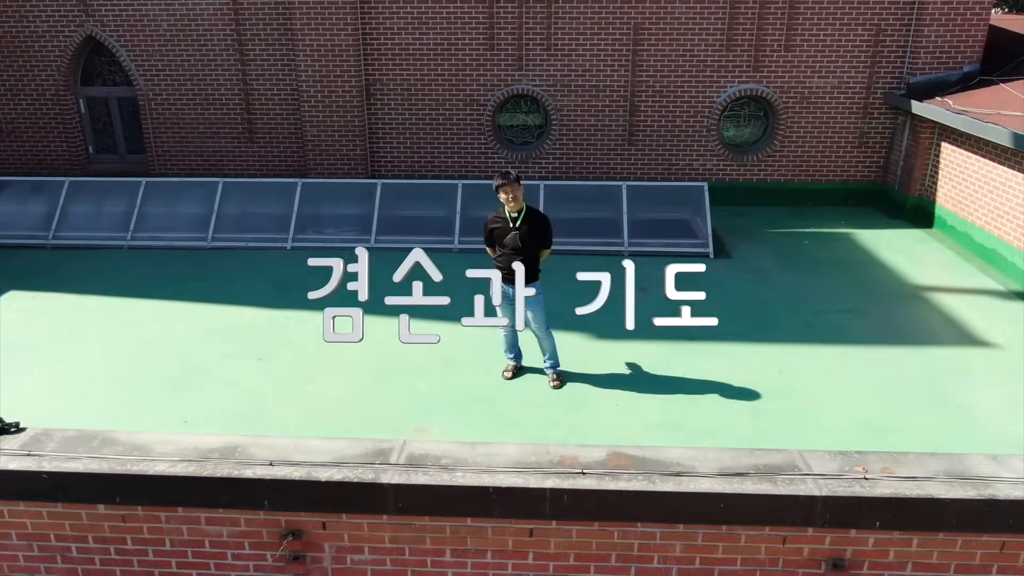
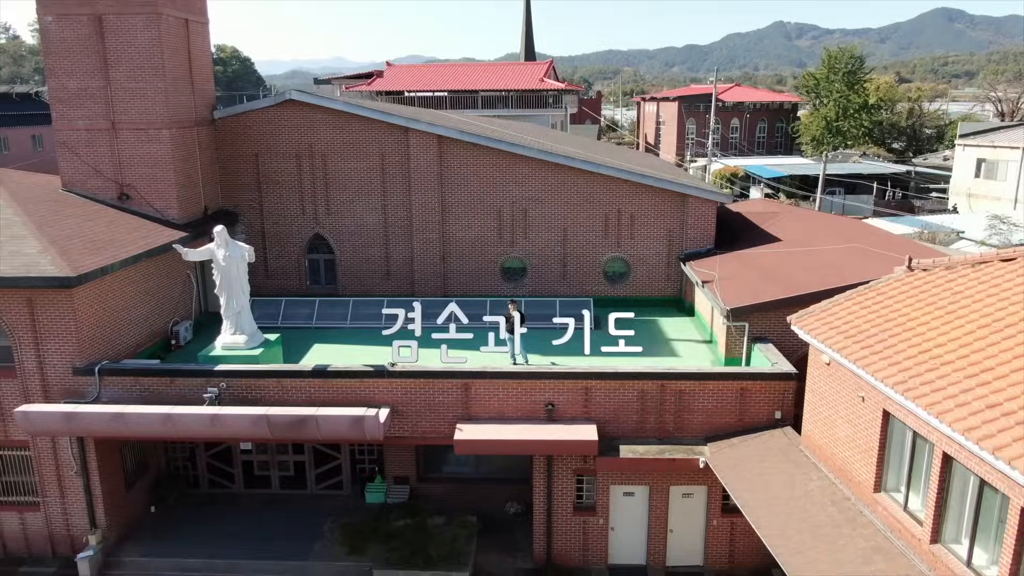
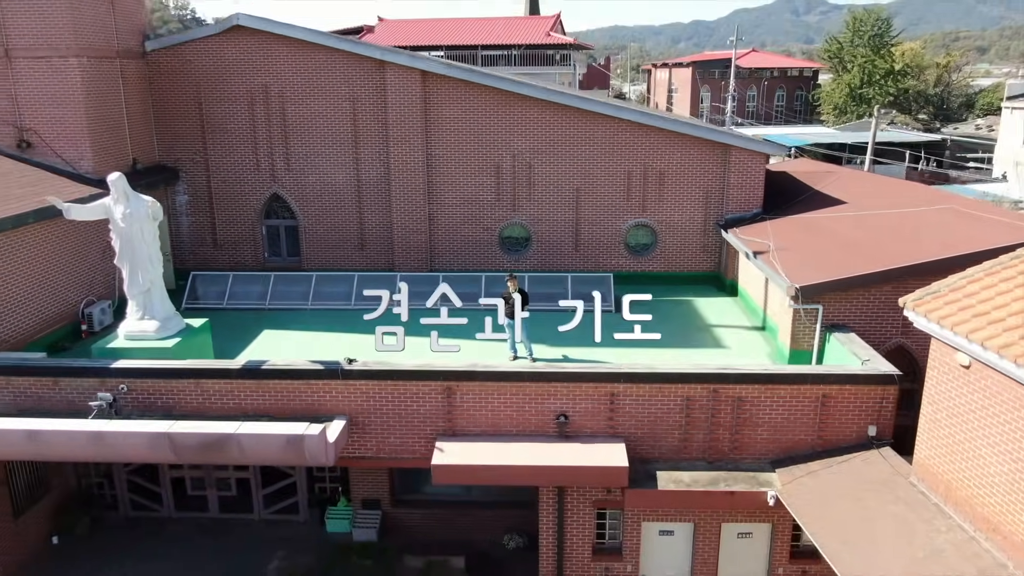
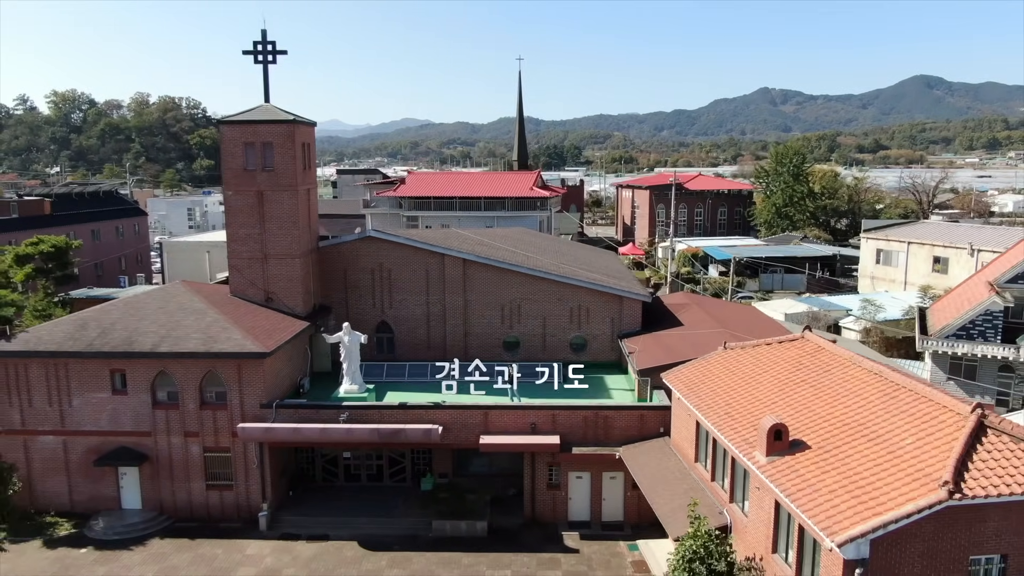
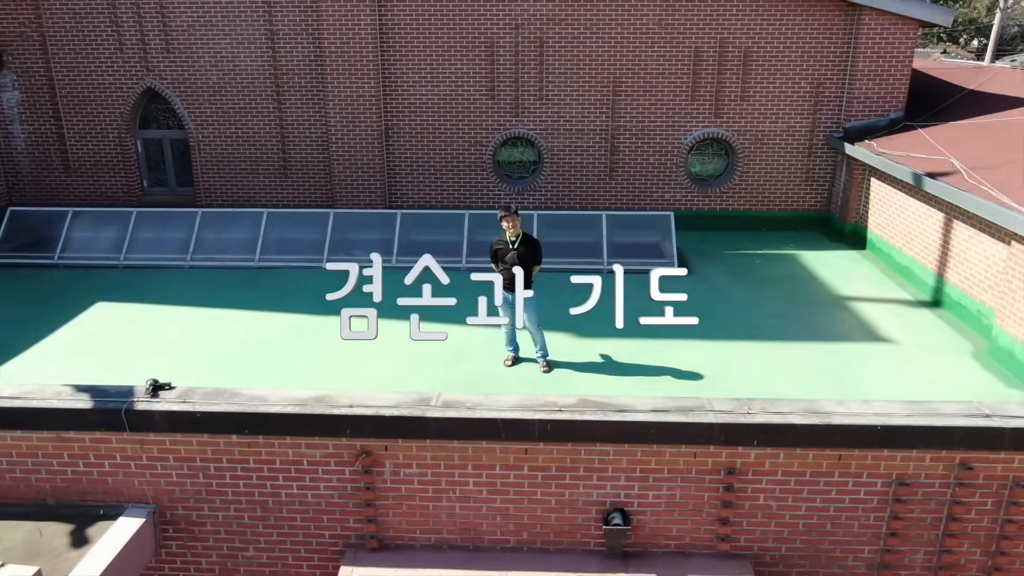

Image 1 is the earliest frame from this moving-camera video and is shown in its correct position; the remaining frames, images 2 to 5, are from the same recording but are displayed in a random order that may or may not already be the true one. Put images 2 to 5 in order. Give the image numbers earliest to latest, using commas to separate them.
5, 3, 2, 4
